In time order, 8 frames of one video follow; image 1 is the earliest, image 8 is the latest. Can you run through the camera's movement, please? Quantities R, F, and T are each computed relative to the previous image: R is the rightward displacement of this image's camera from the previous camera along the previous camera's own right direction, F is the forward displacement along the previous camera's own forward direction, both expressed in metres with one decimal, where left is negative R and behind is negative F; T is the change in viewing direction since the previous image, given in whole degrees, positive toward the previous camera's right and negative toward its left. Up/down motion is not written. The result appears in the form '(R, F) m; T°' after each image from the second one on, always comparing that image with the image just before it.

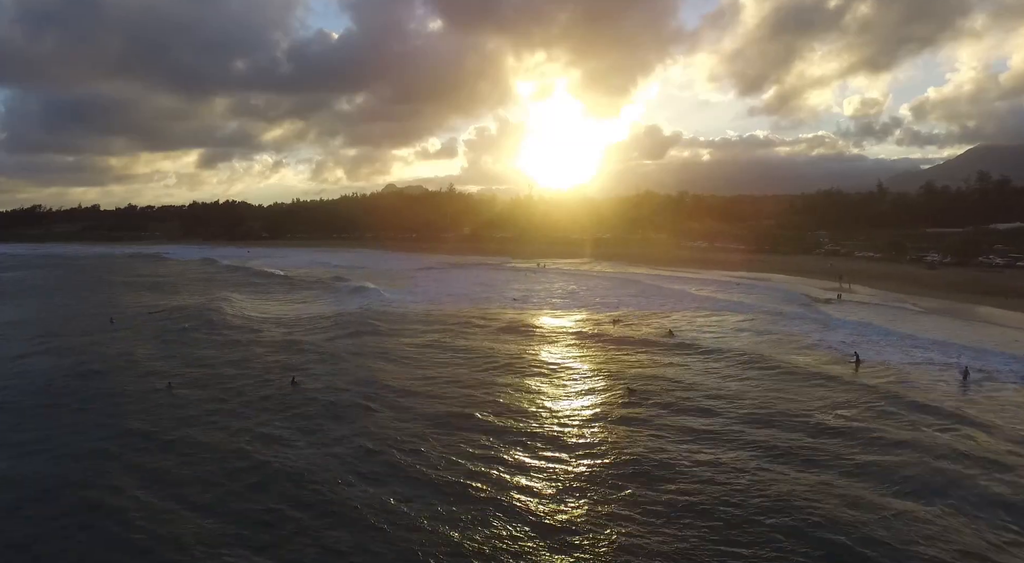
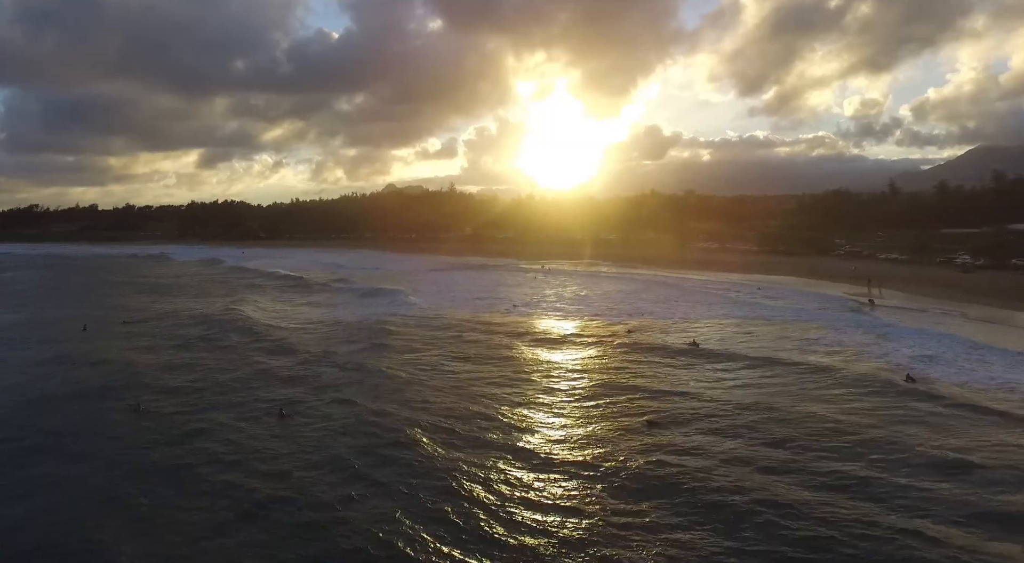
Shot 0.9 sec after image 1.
(-0.4, +1.1) m; 0°
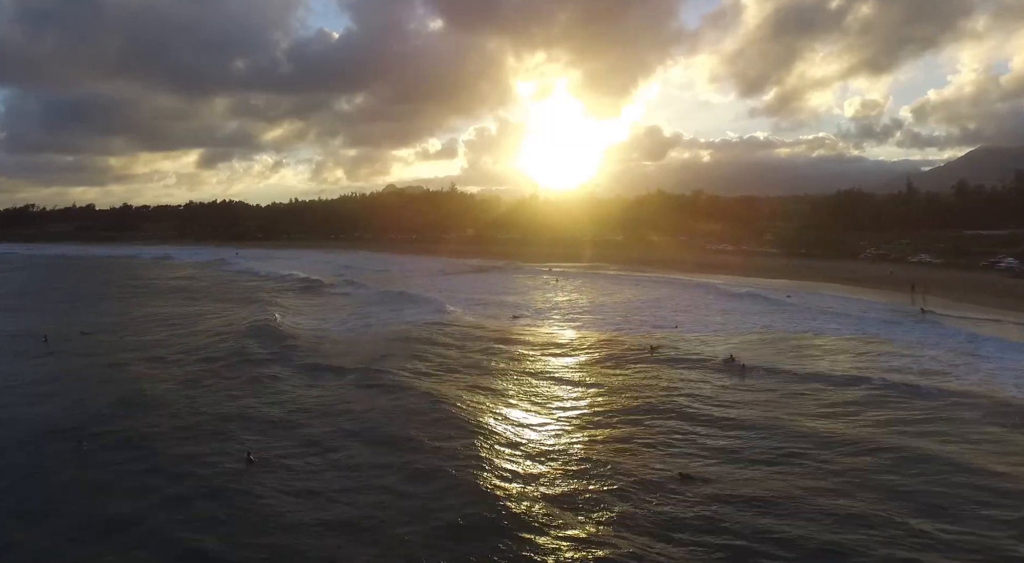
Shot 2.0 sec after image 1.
(-0.4, +1.7) m; 0°
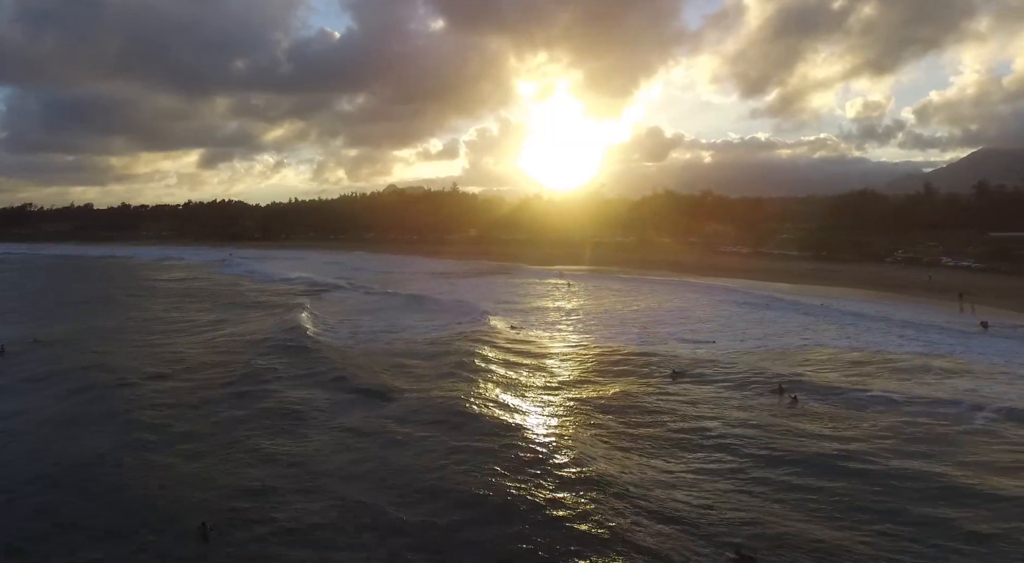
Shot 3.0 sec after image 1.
(-0.3, +1.6) m; 0°
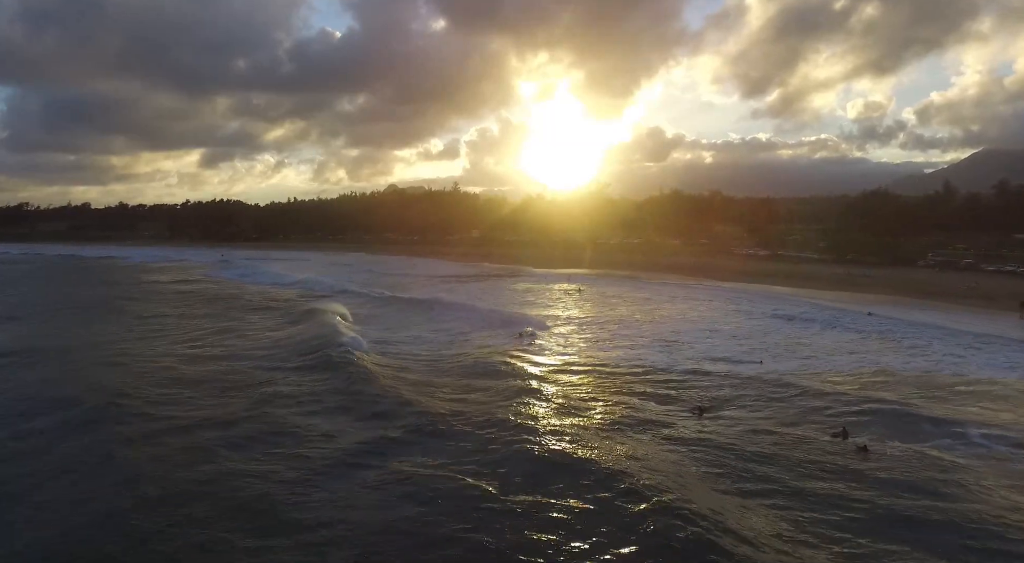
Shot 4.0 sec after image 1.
(-0.3, +1.7) m; 0°
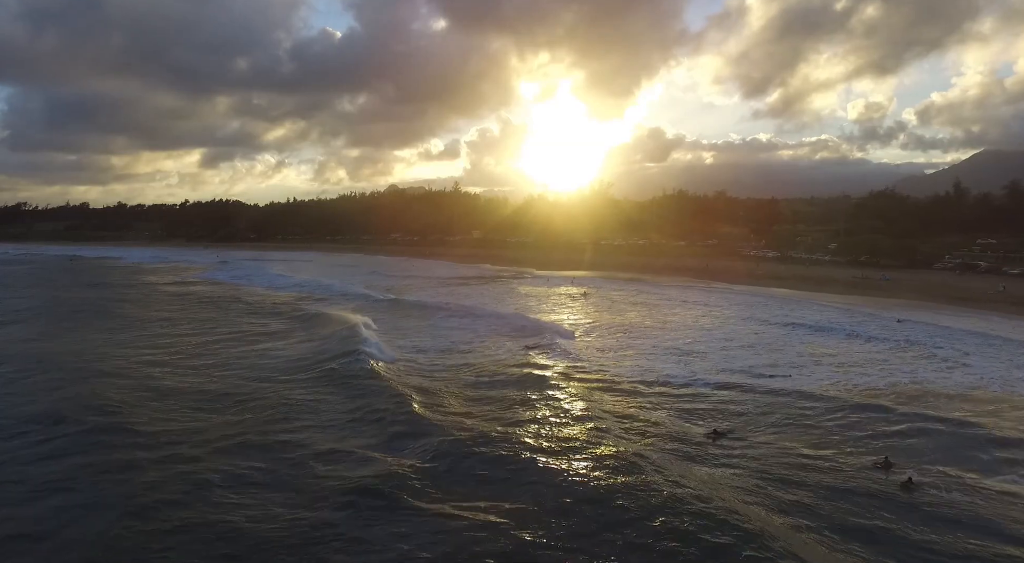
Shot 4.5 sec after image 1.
(-0.1, +0.9) m; 0°
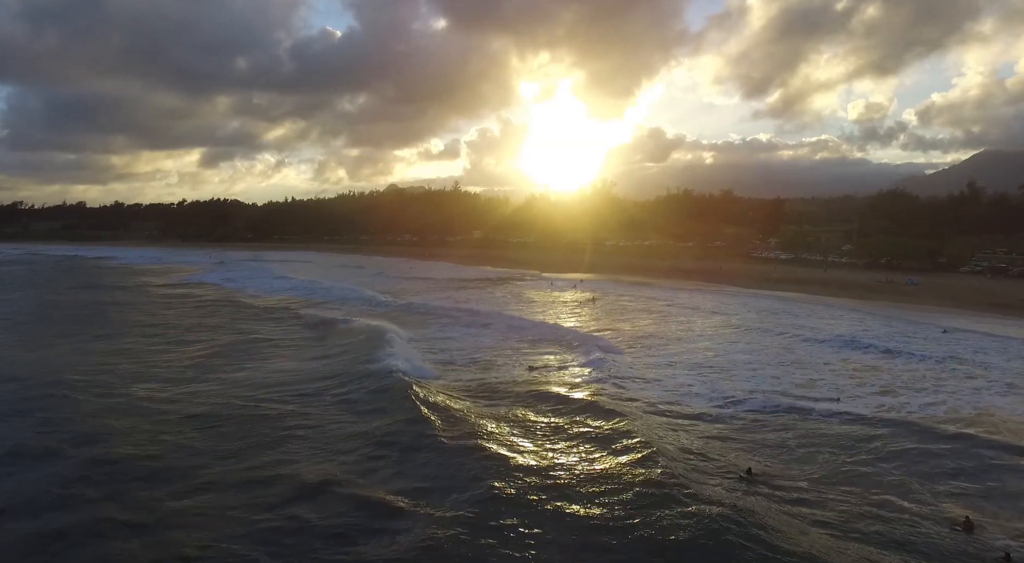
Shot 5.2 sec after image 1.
(-0.1, +1.3) m; 0°
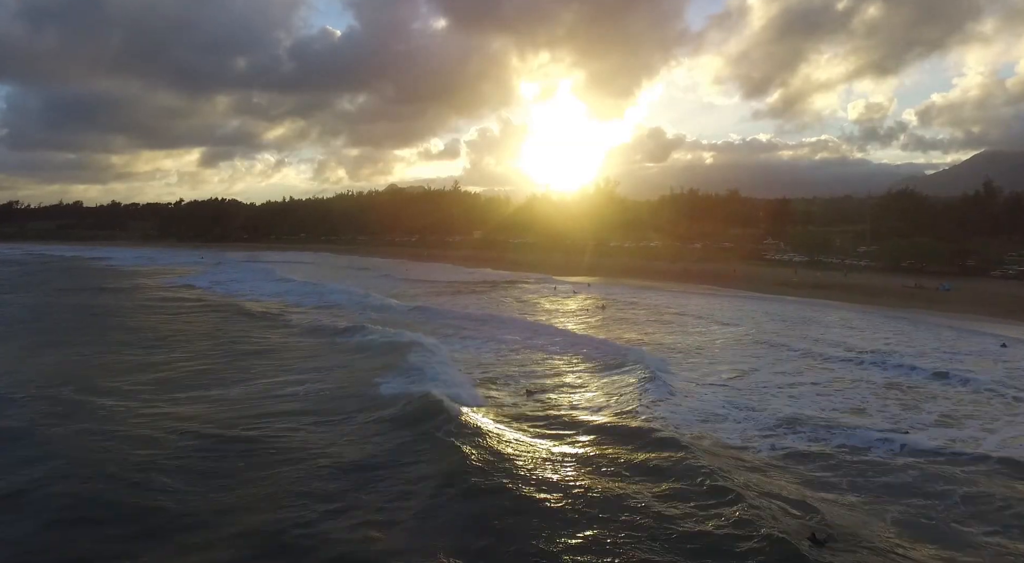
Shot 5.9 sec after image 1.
(-0.2, +1.3) m; 0°
